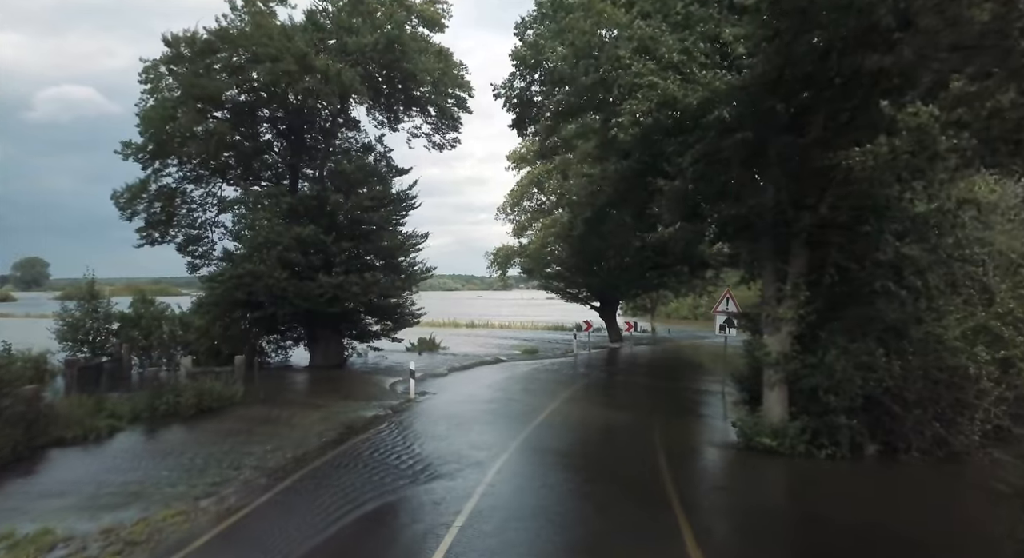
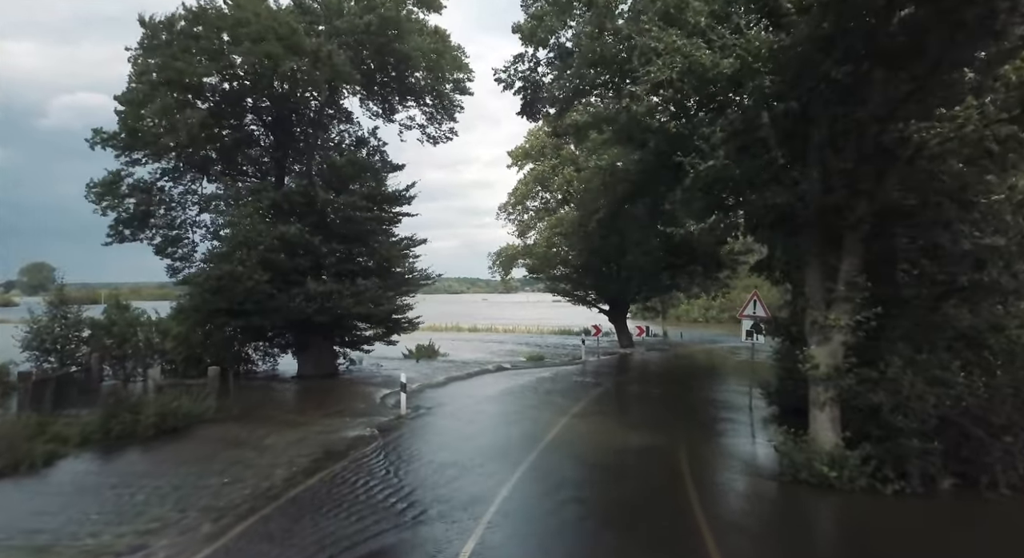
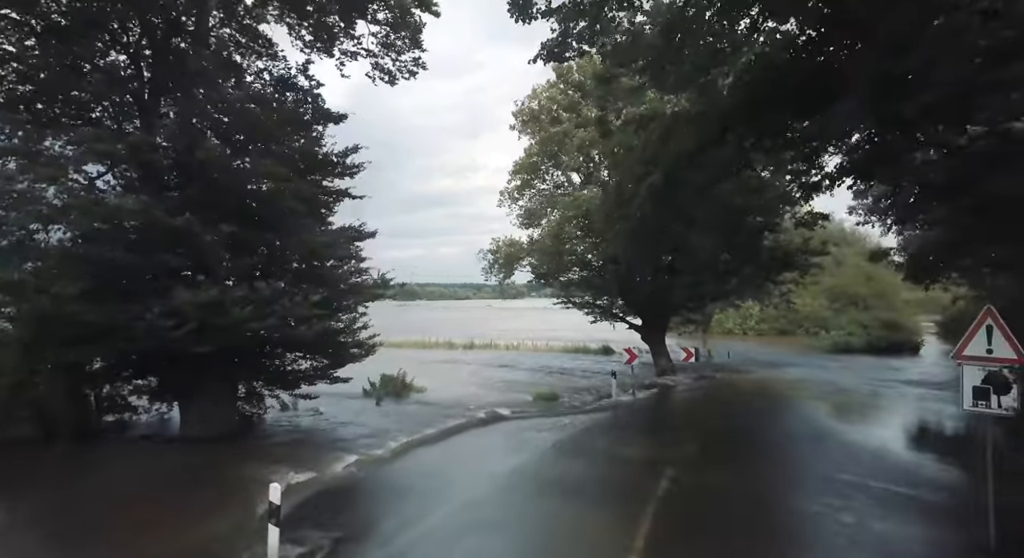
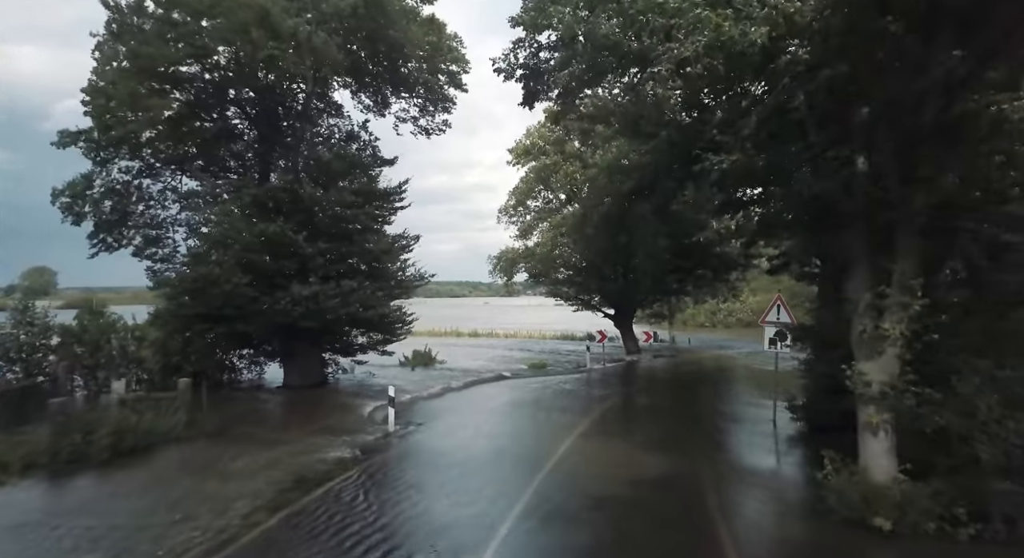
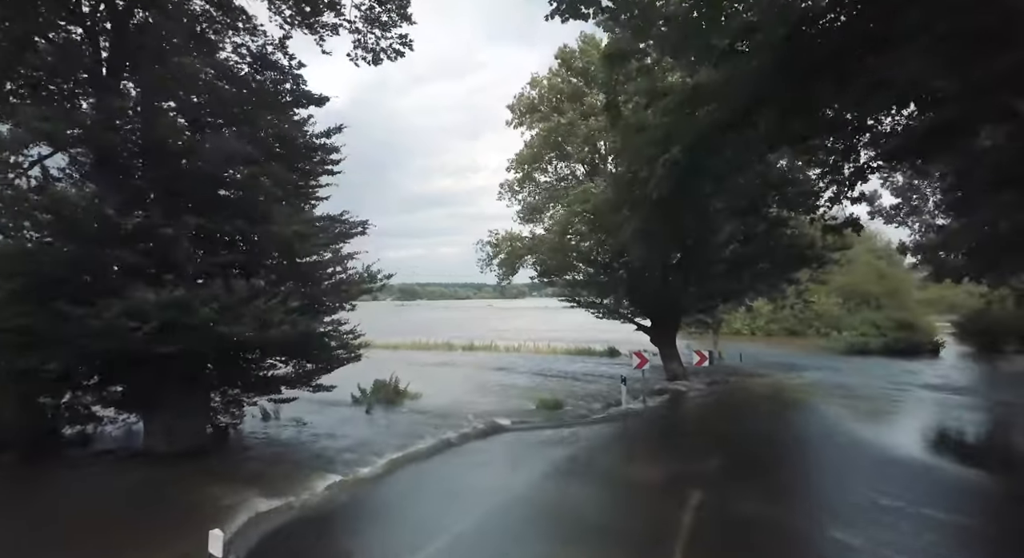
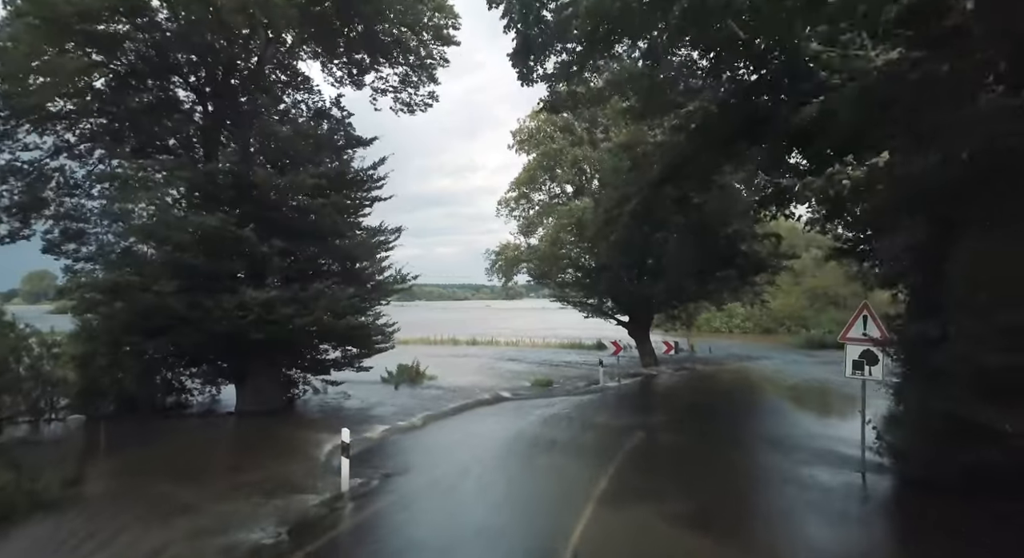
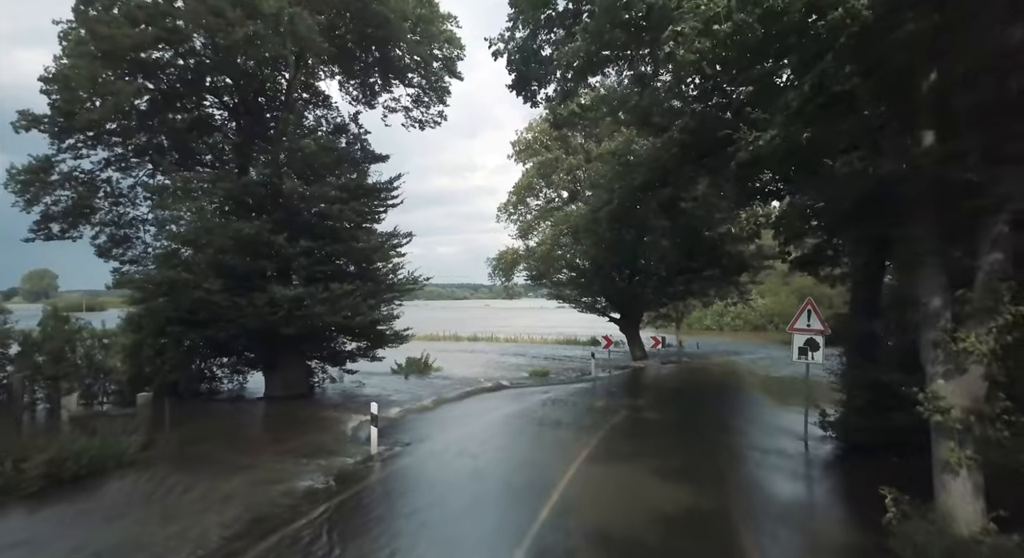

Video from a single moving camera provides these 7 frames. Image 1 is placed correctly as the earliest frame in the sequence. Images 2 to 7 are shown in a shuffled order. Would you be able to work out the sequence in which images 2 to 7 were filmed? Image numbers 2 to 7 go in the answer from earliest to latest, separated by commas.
2, 4, 7, 6, 3, 5
